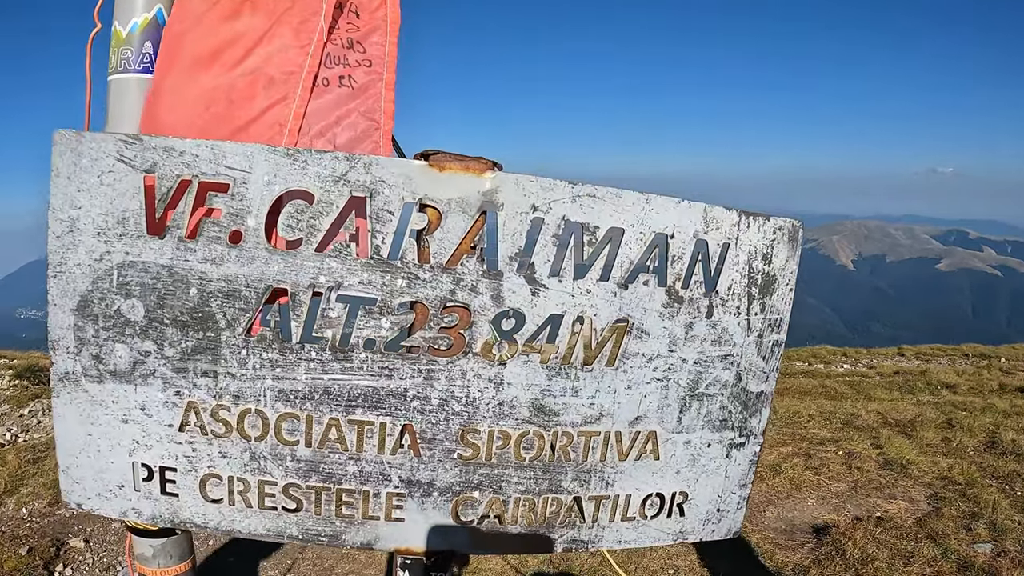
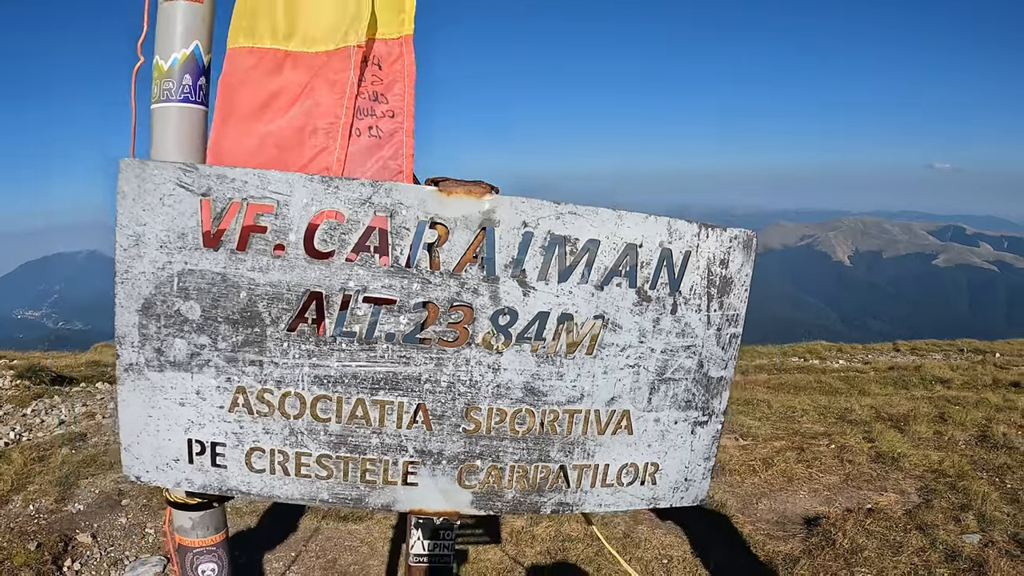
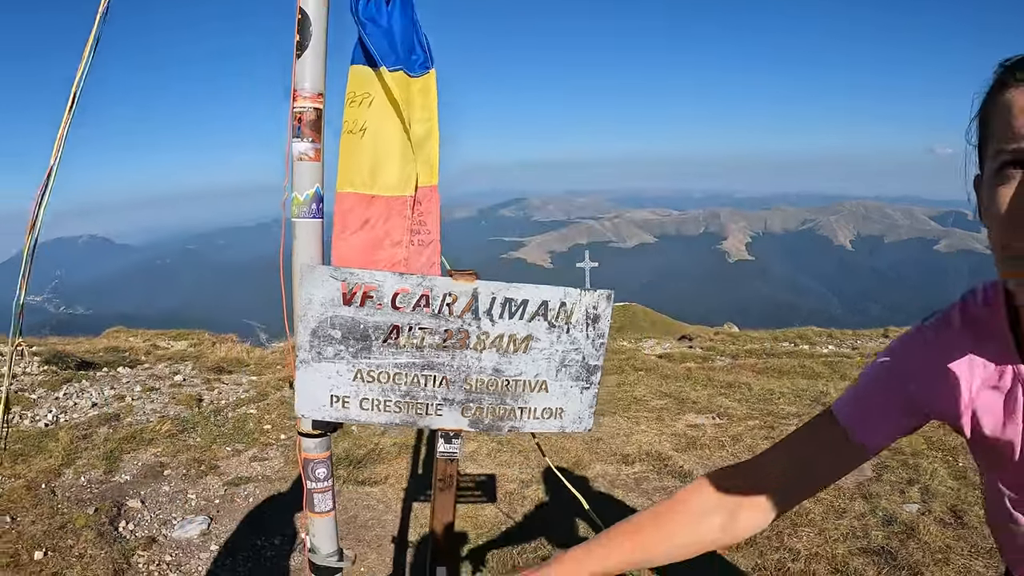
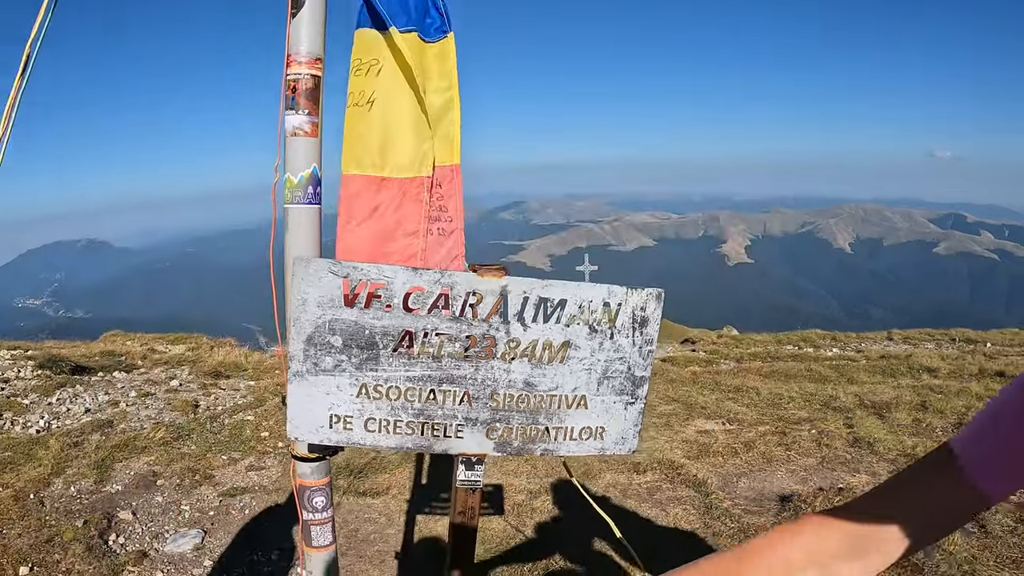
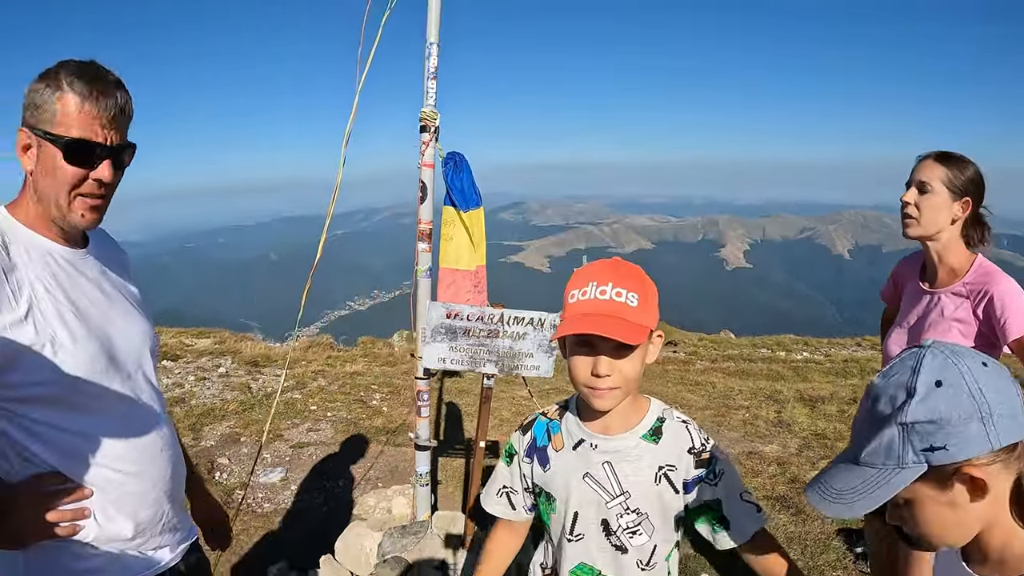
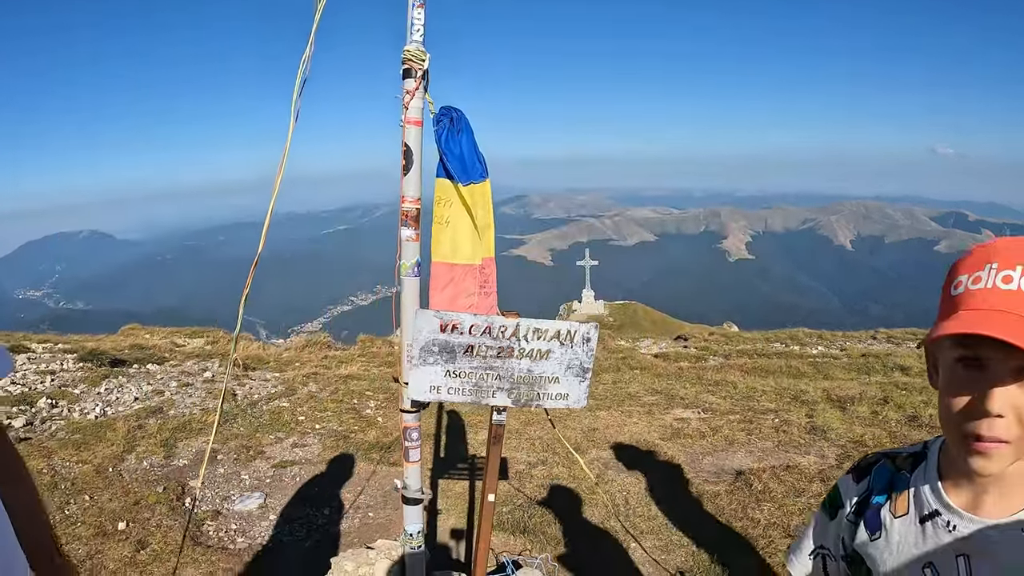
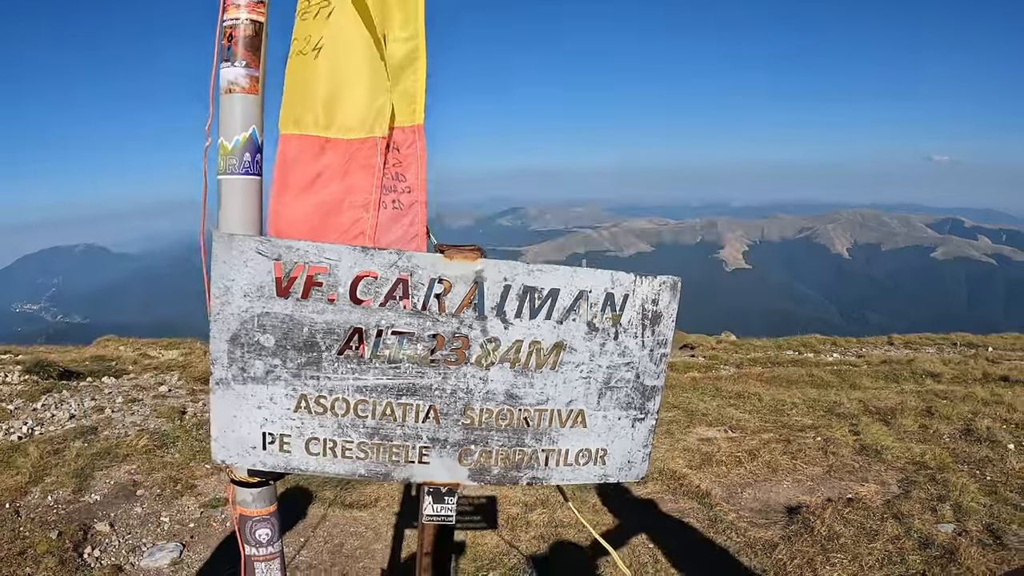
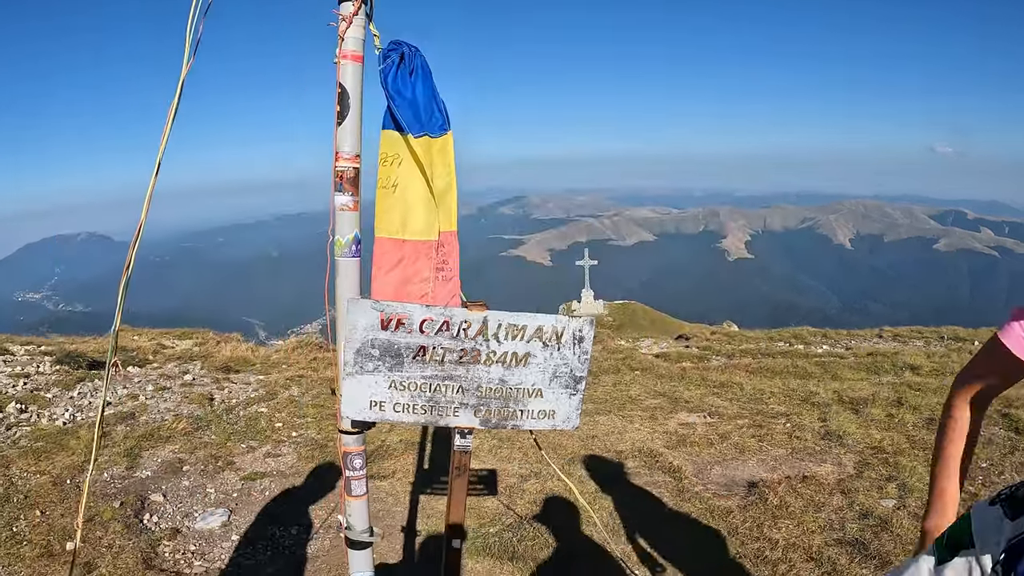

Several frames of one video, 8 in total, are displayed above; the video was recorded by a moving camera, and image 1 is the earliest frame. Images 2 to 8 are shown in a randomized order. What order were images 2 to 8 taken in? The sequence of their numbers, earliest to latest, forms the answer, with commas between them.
2, 7, 4, 3, 8, 6, 5
